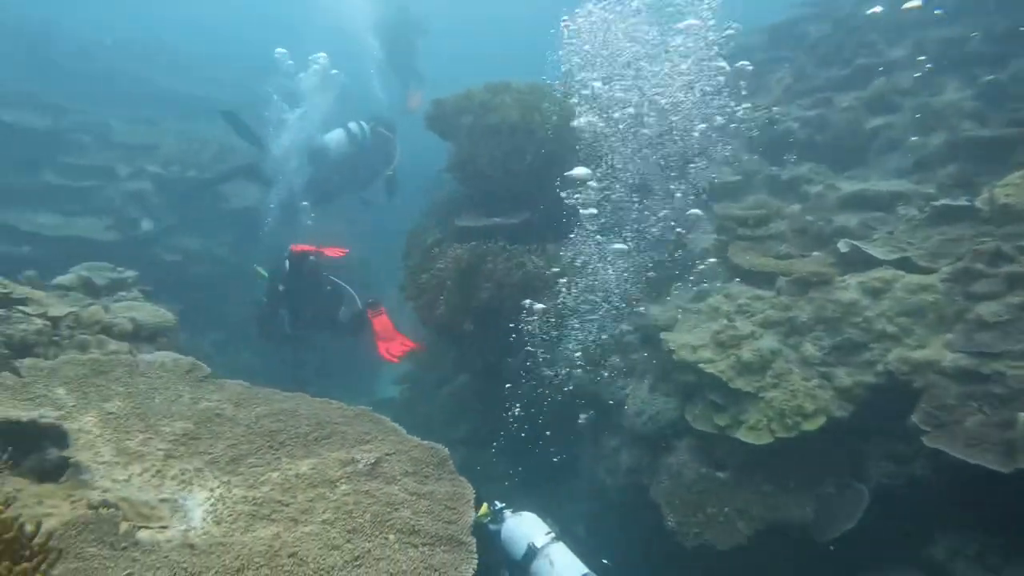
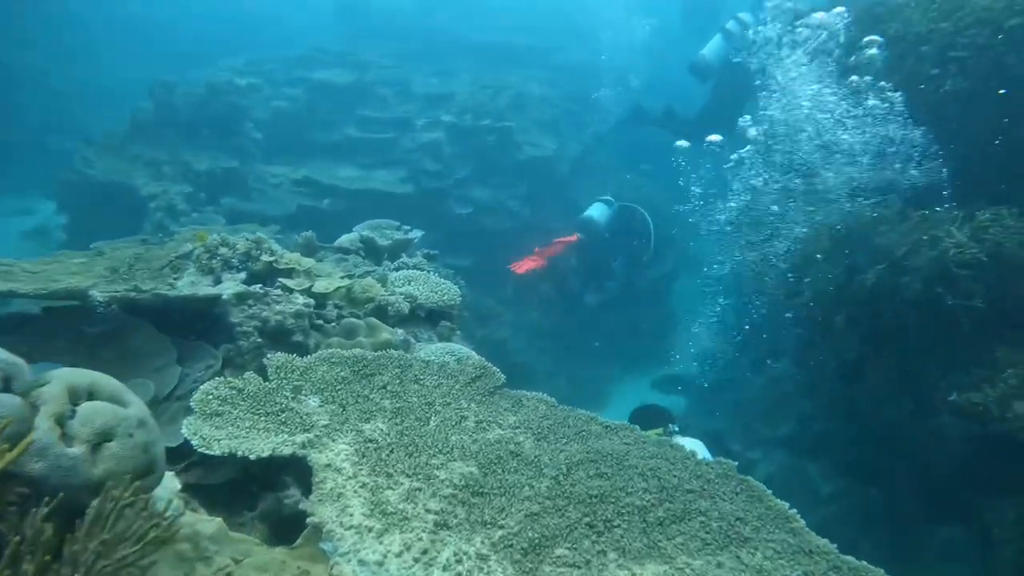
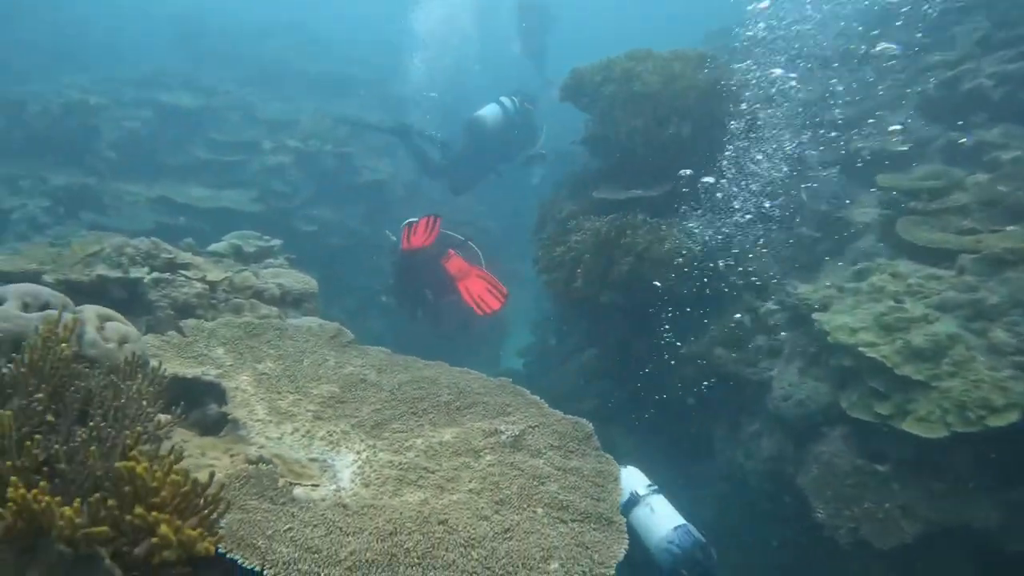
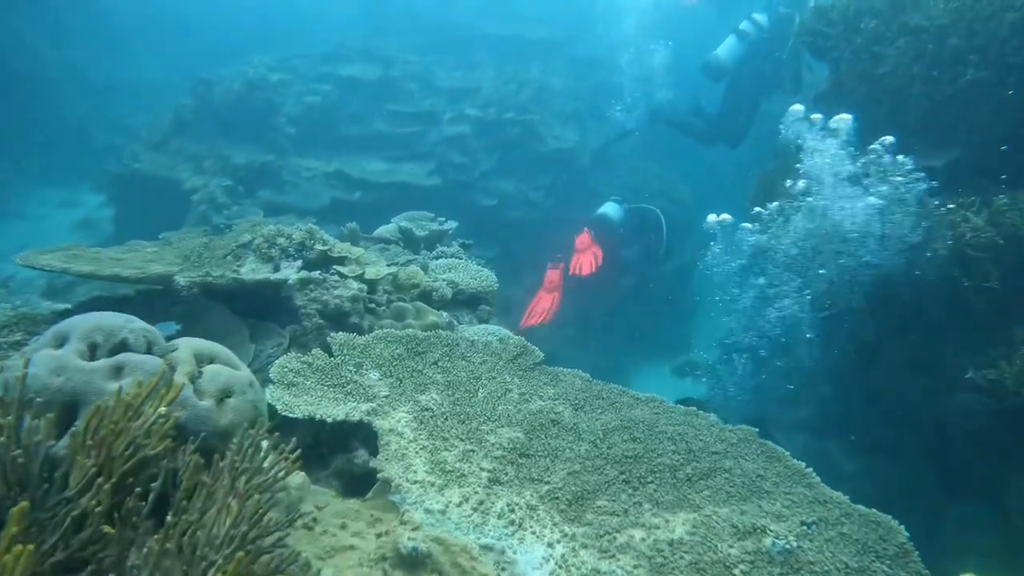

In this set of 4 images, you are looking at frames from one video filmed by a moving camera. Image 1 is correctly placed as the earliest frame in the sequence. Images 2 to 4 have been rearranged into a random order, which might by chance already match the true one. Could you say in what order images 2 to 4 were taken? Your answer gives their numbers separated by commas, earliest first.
3, 4, 2
